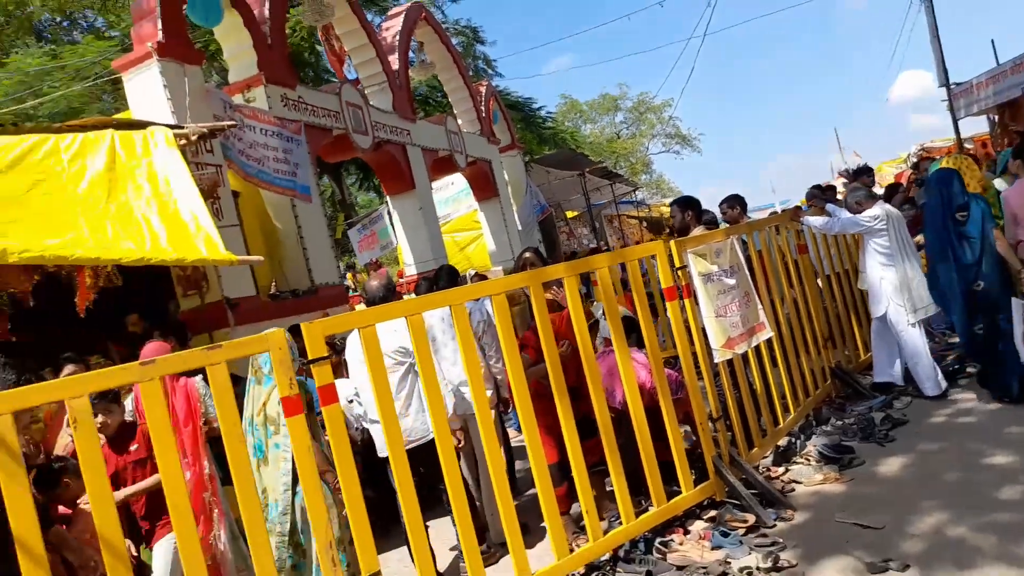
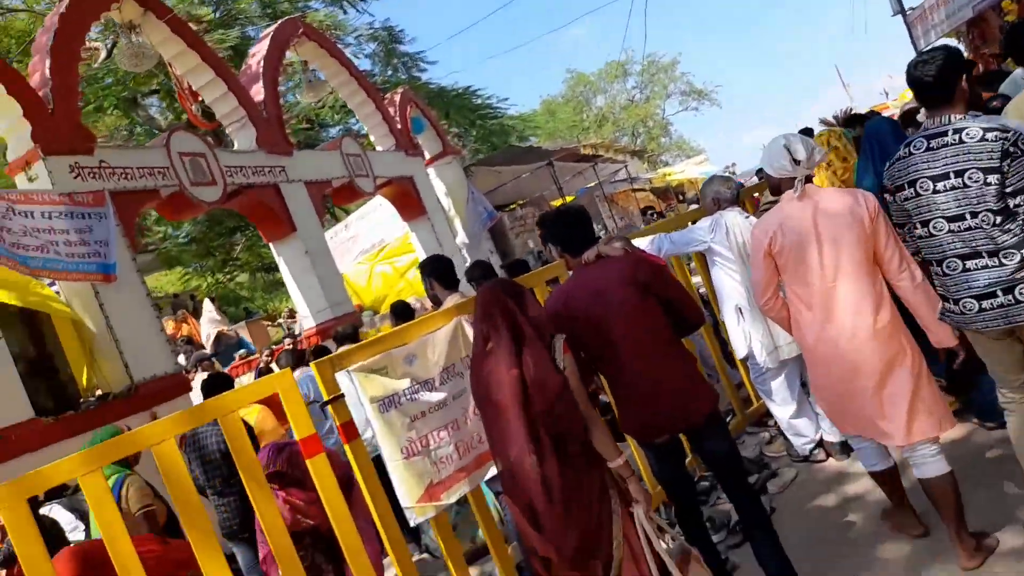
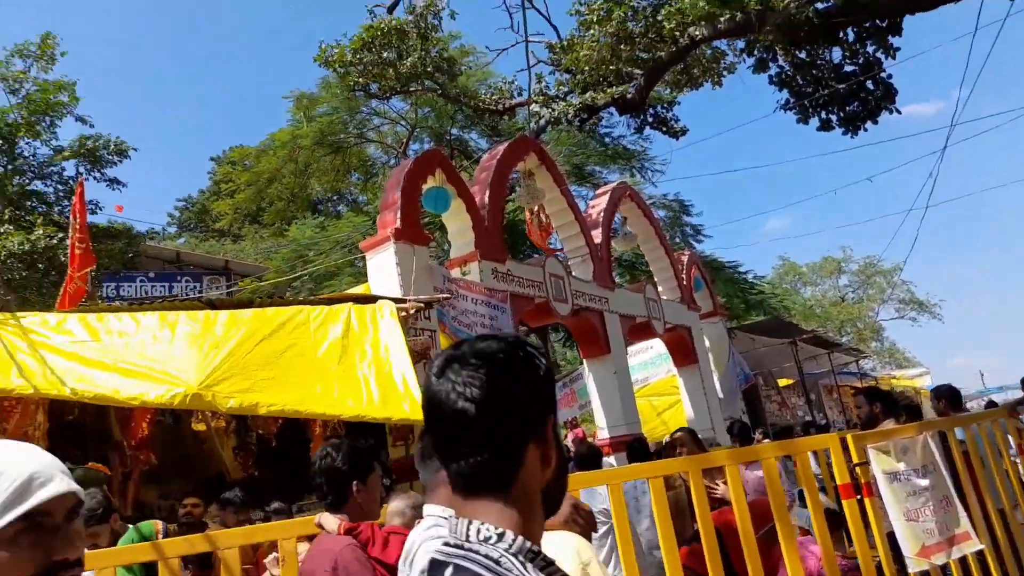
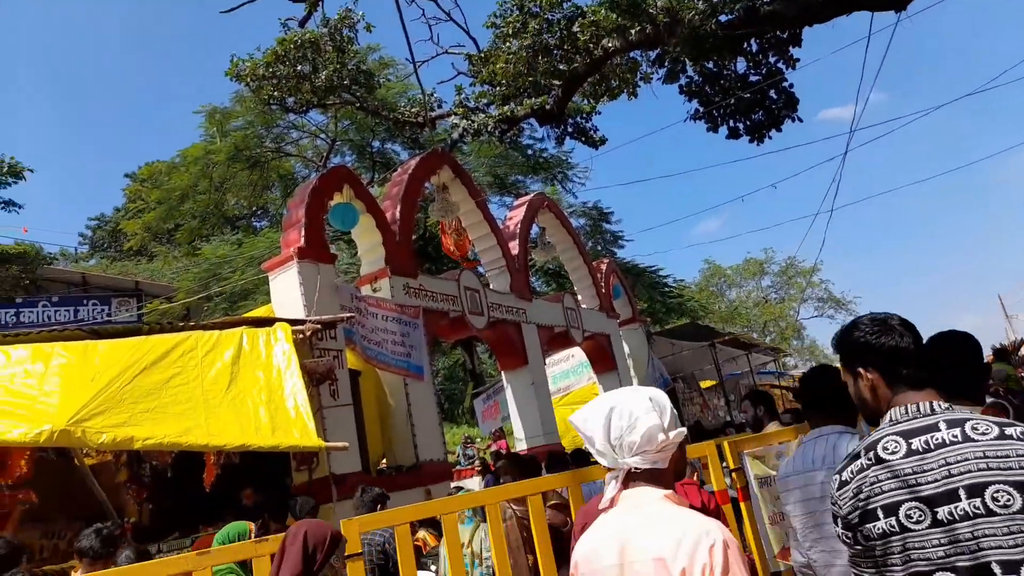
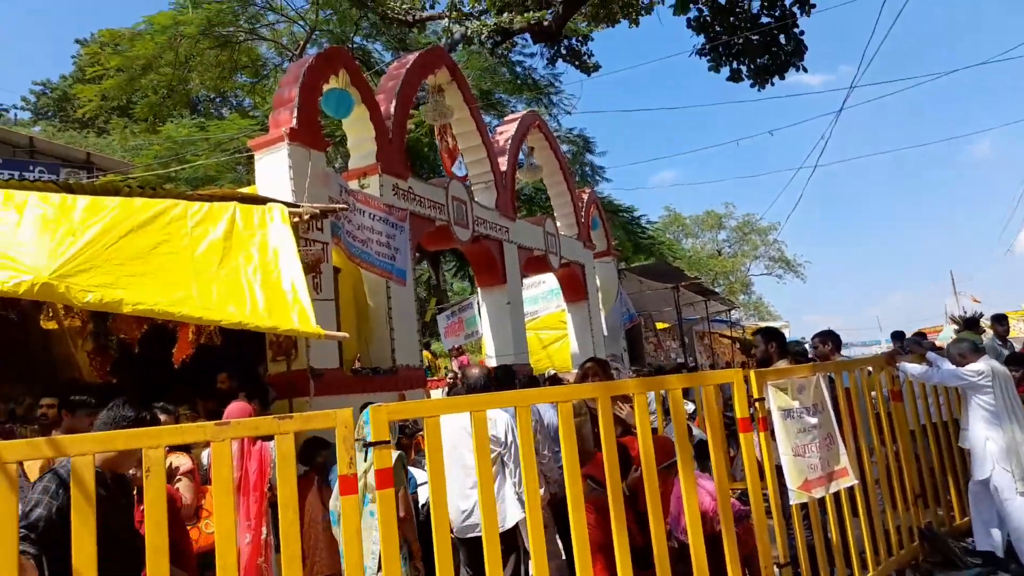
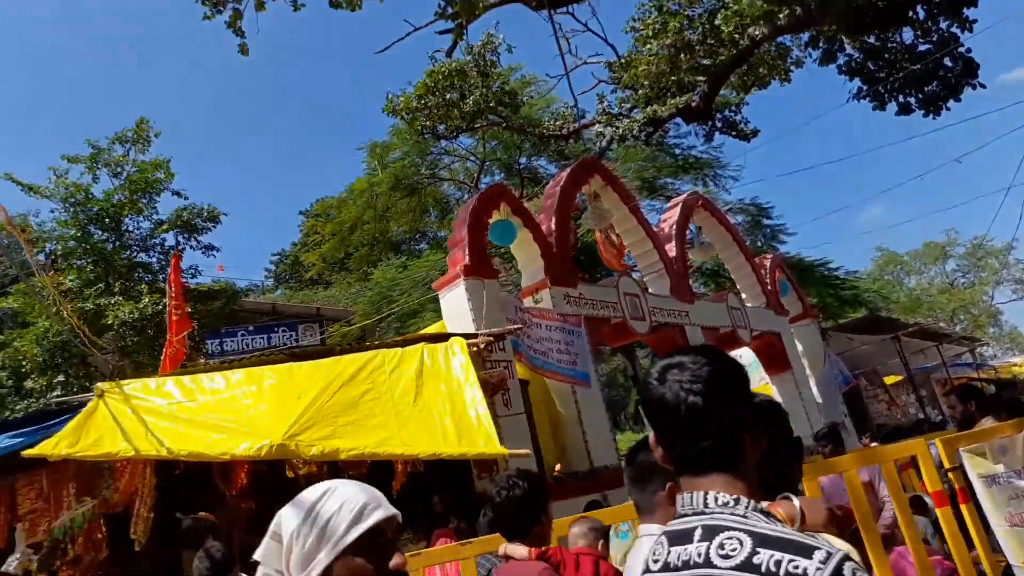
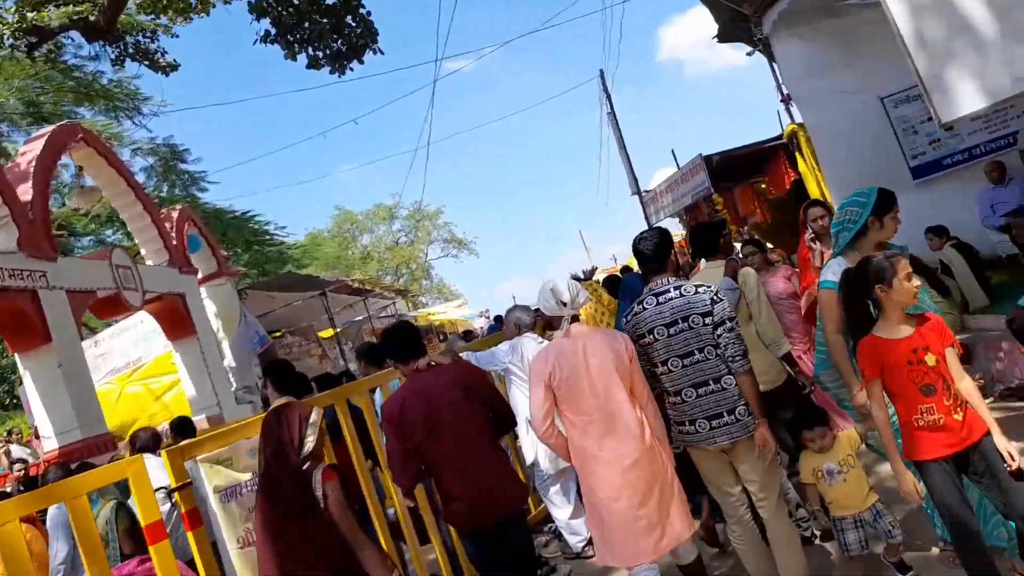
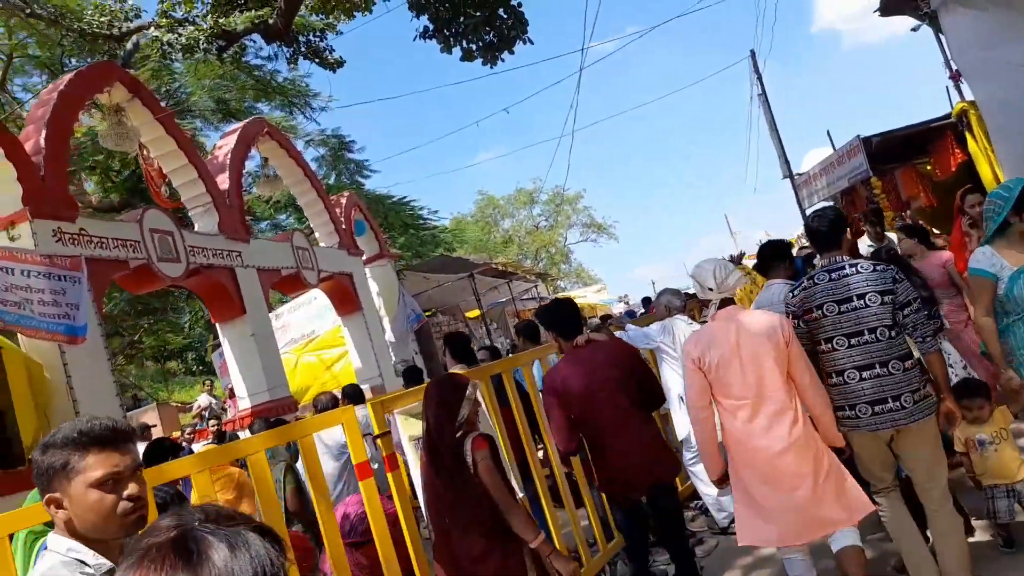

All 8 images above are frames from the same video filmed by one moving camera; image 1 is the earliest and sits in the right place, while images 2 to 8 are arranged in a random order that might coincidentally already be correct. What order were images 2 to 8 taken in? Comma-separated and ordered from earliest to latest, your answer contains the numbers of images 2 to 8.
5, 3, 6, 4, 8, 7, 2
